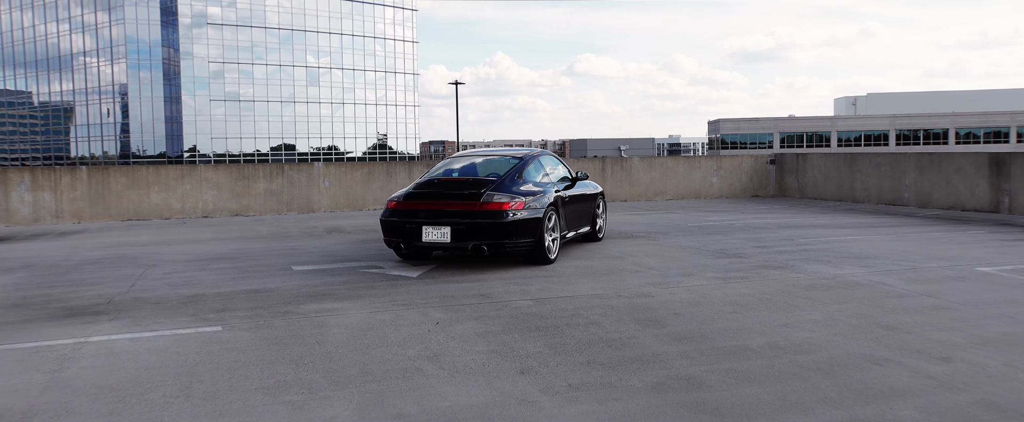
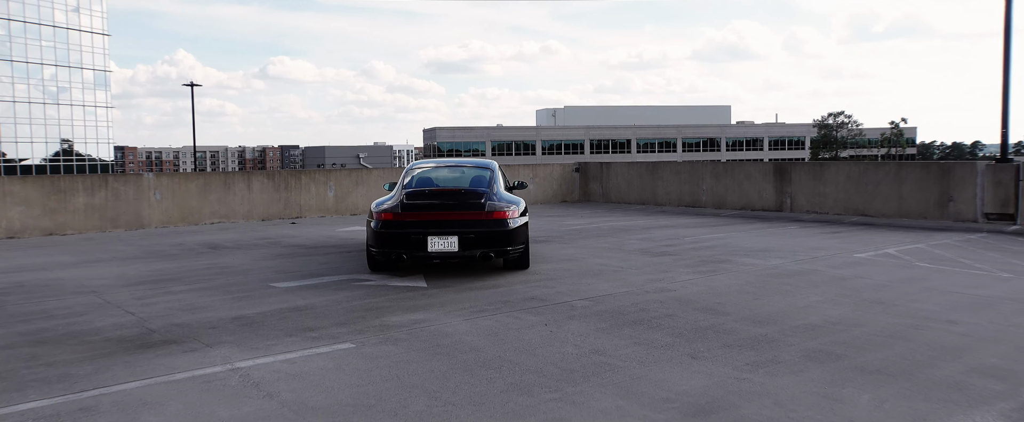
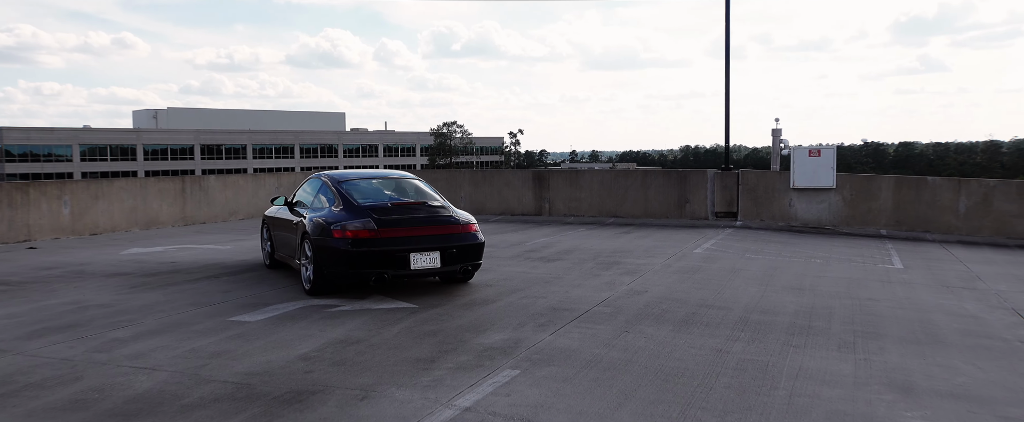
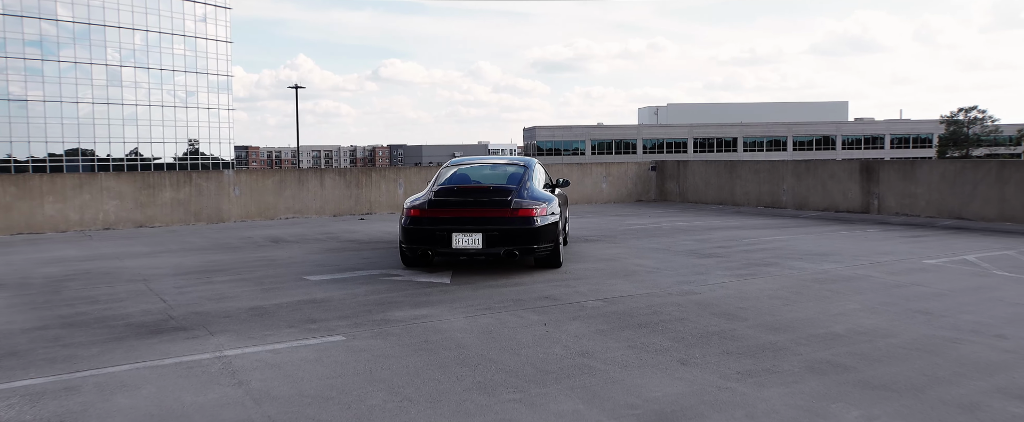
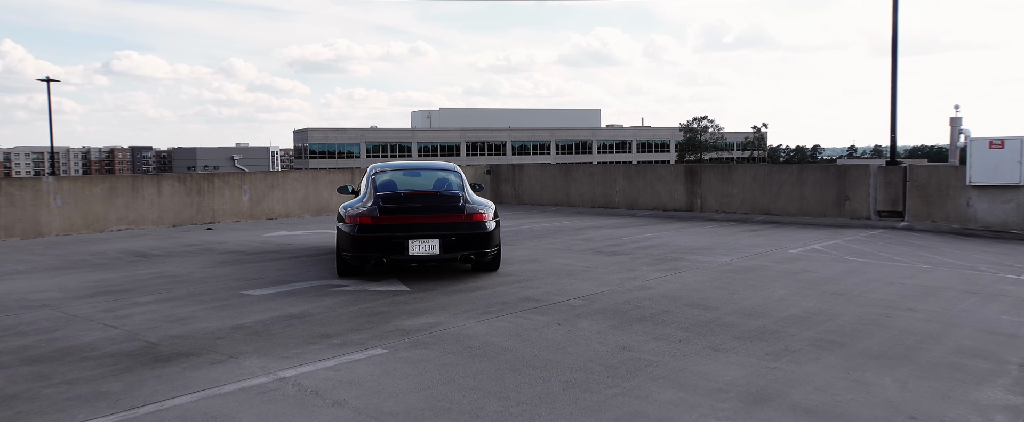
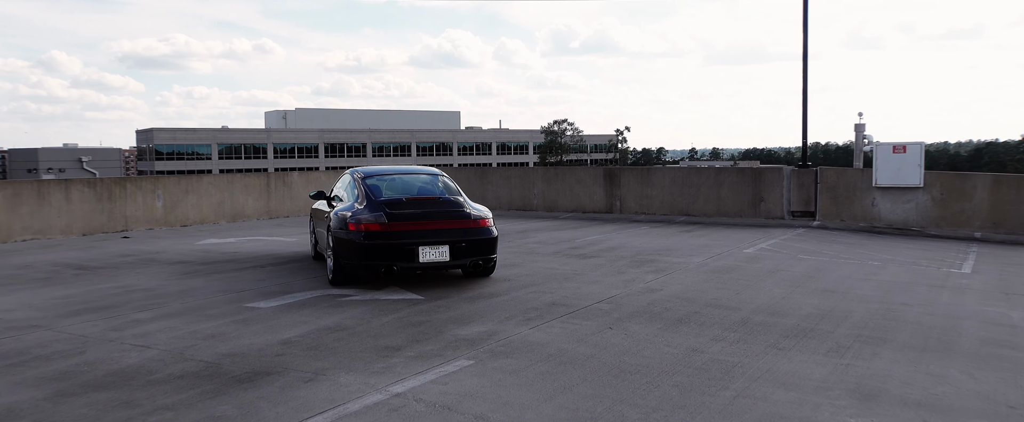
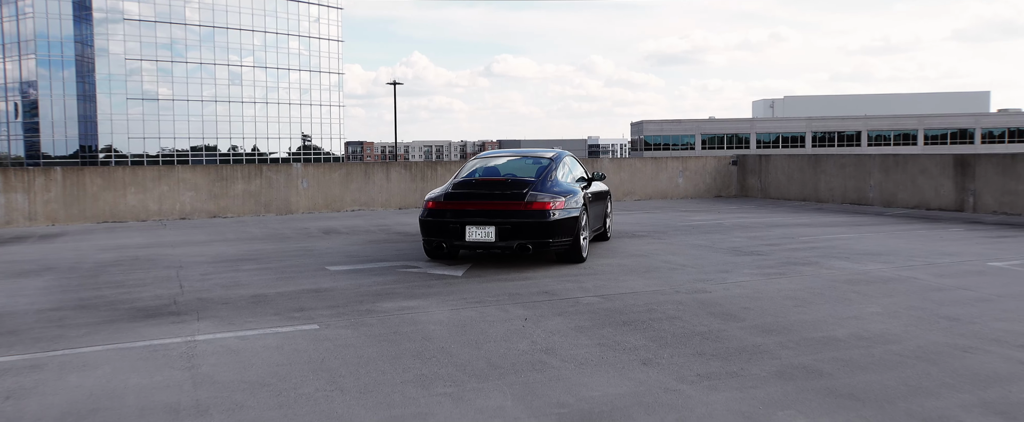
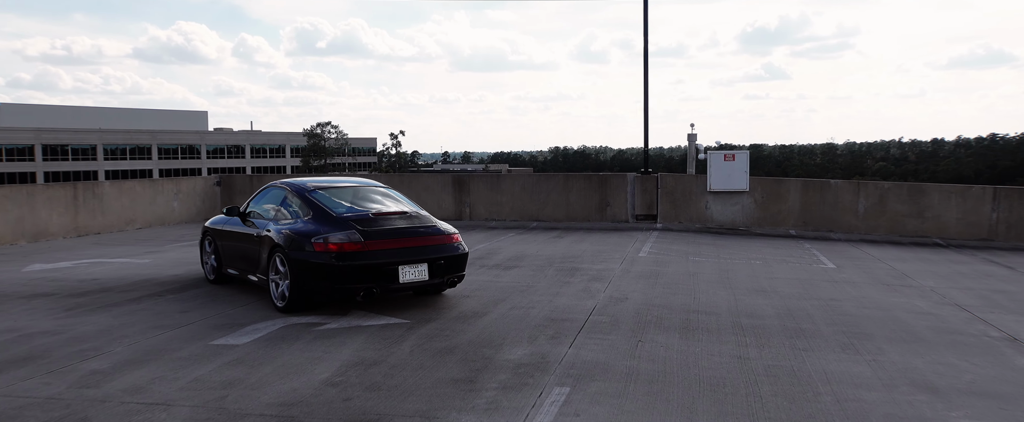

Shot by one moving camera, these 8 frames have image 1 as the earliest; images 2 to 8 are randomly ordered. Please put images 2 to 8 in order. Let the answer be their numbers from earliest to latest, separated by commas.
7, 4, 2, 5, 6, 3, 8
